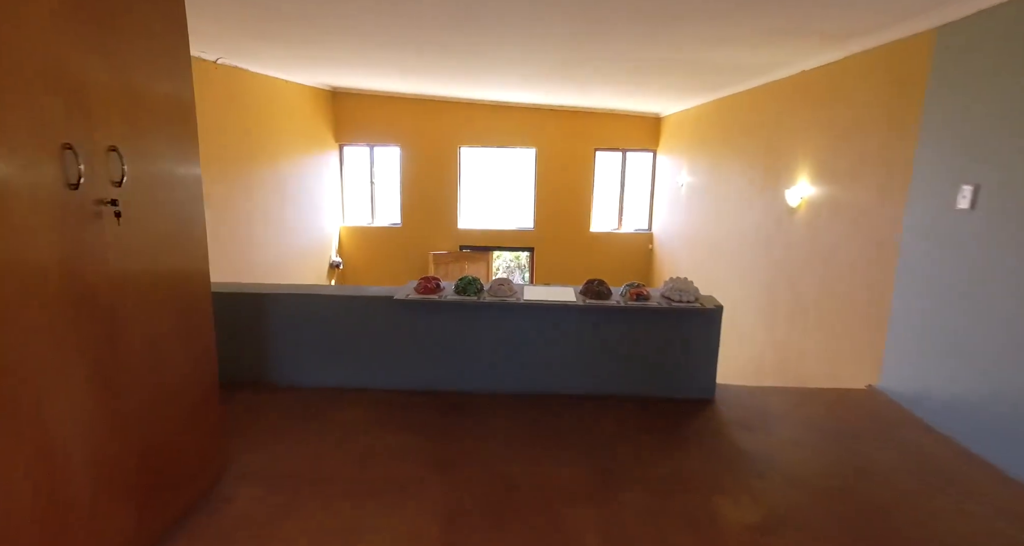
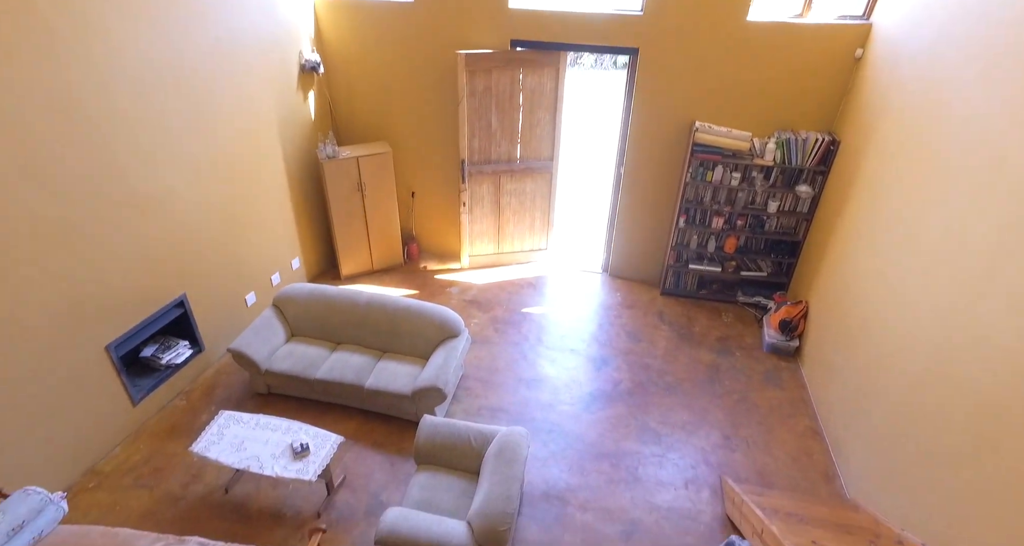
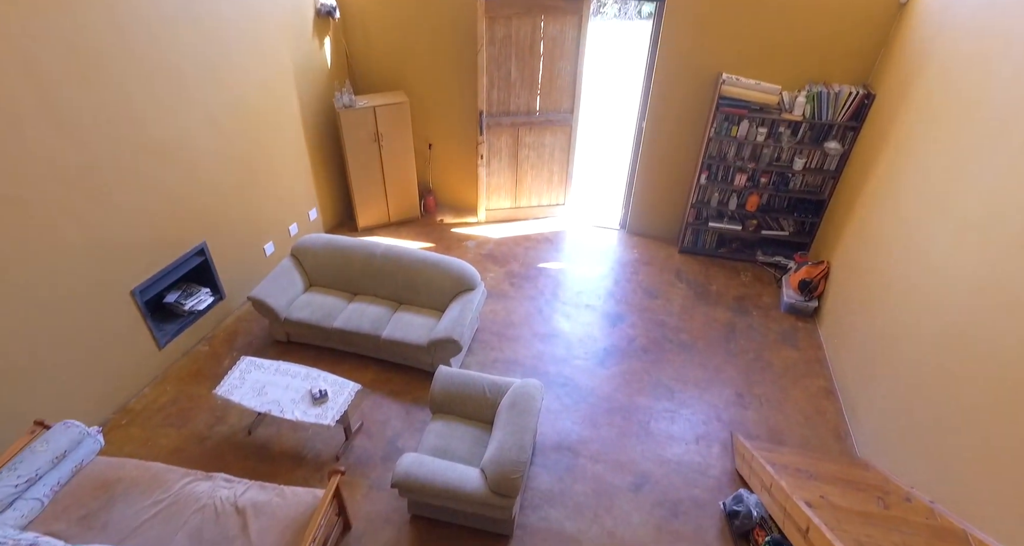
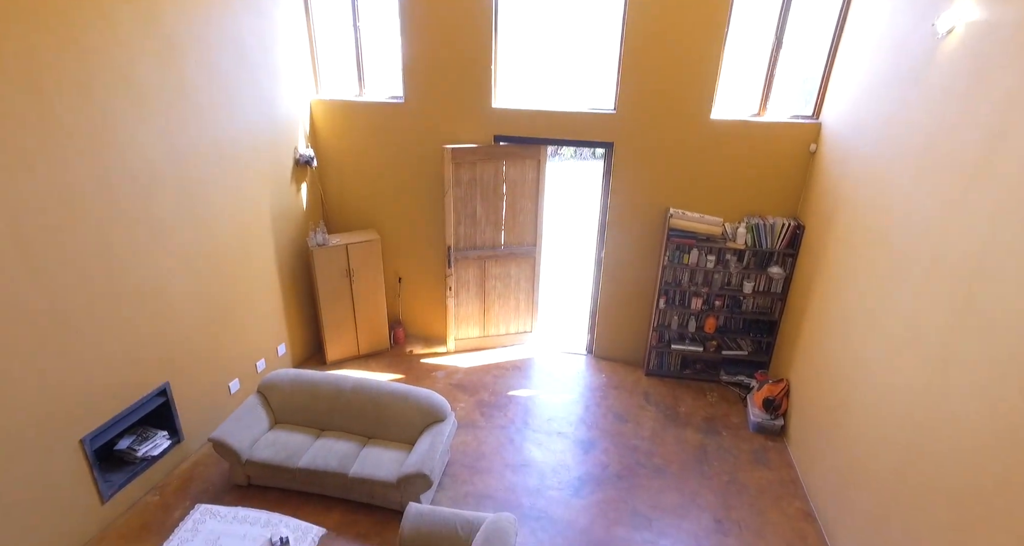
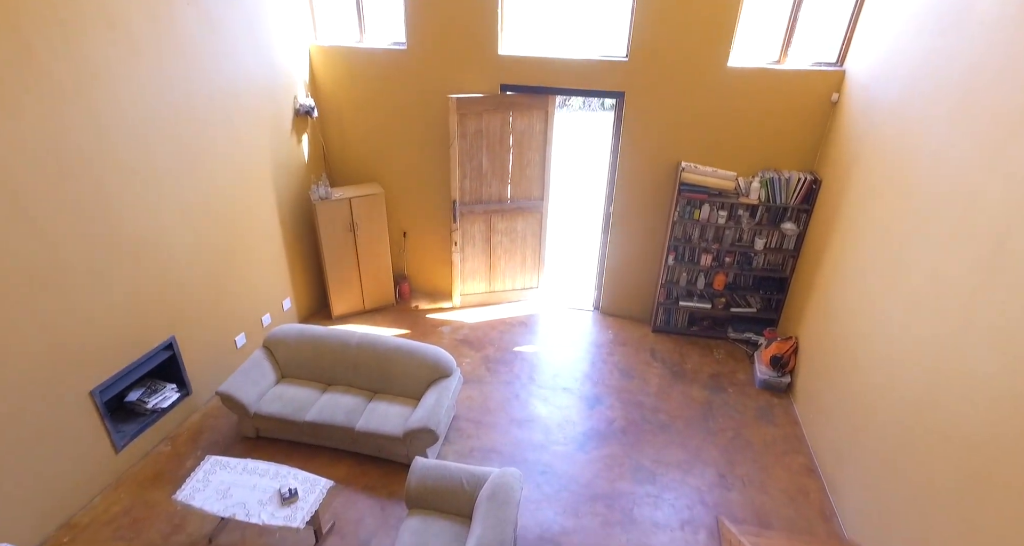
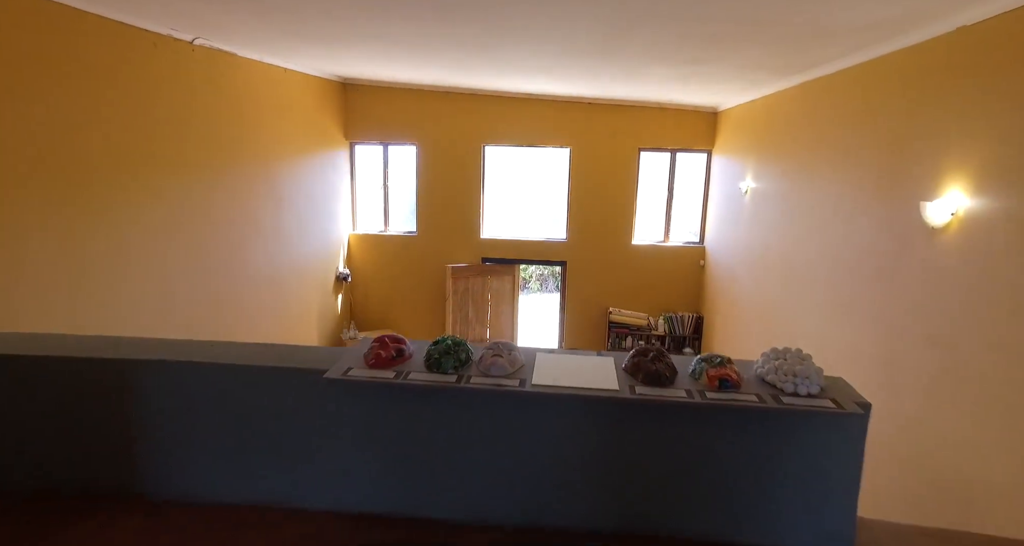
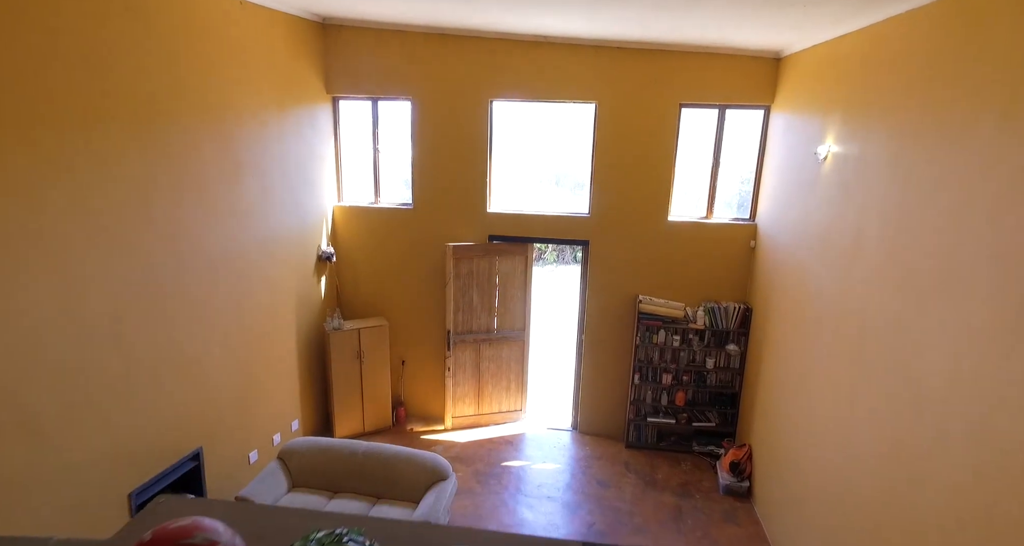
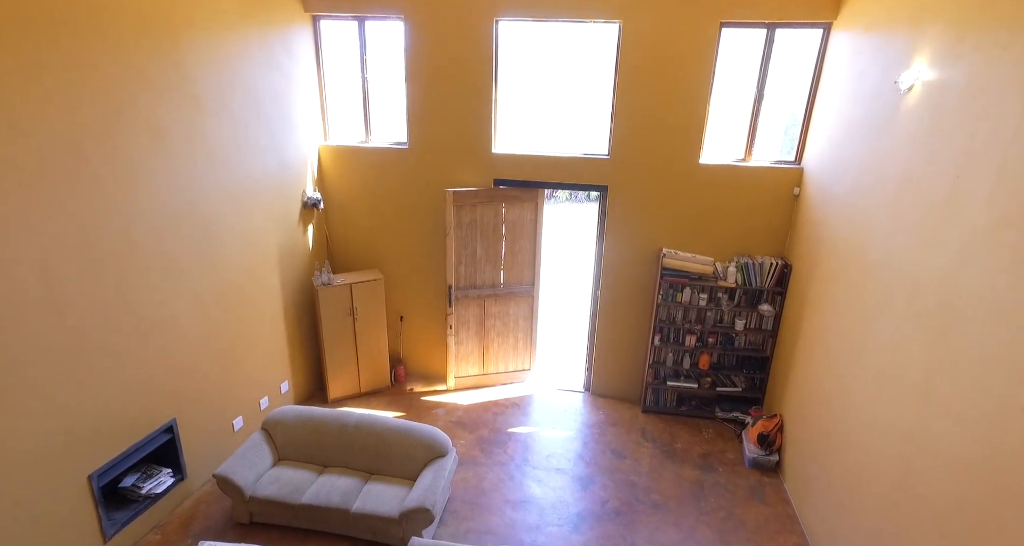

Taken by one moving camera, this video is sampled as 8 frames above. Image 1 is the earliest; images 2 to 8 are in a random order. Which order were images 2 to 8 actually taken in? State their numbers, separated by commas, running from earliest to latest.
6, 7, 8, 4, 5, 2, 3
